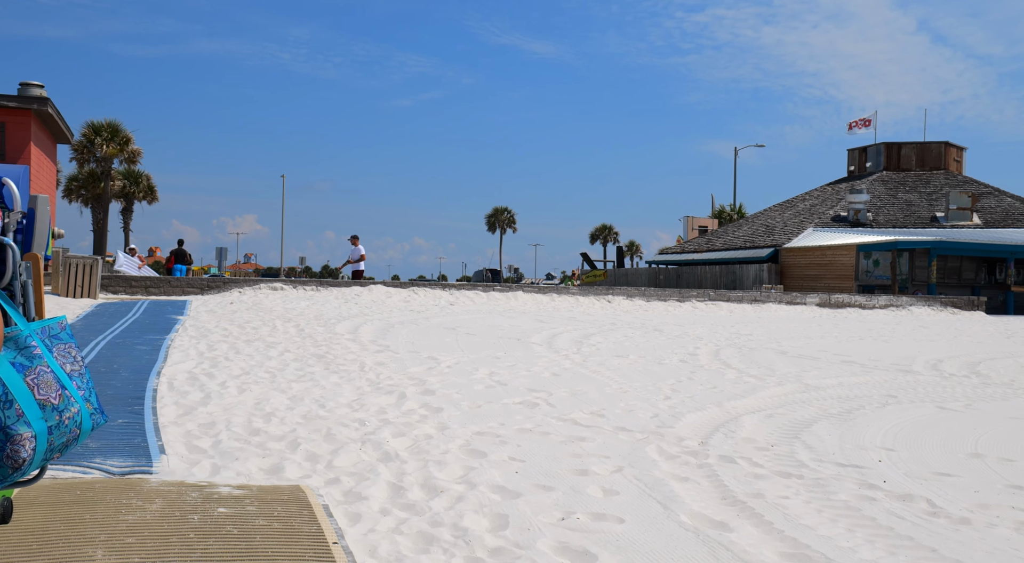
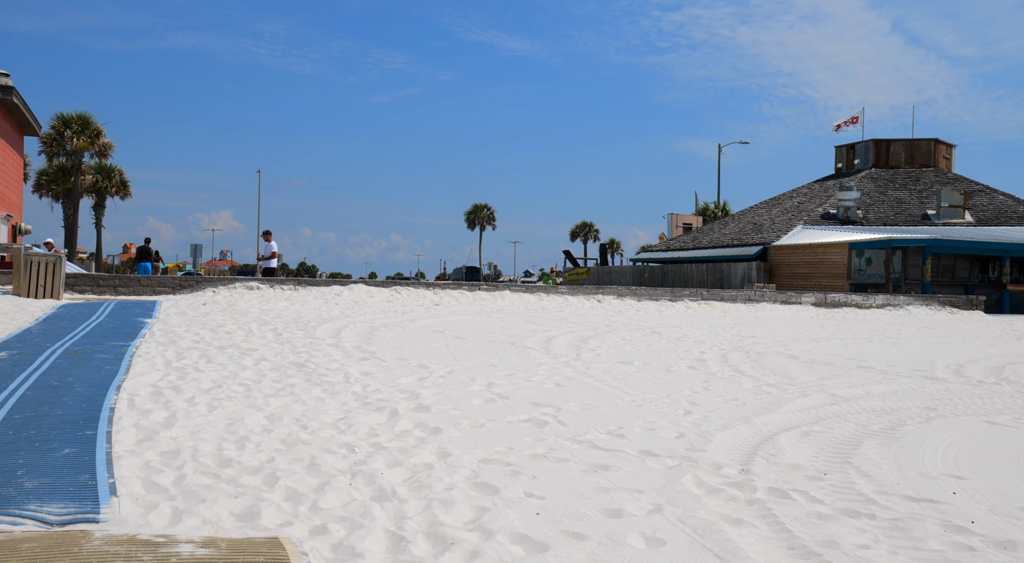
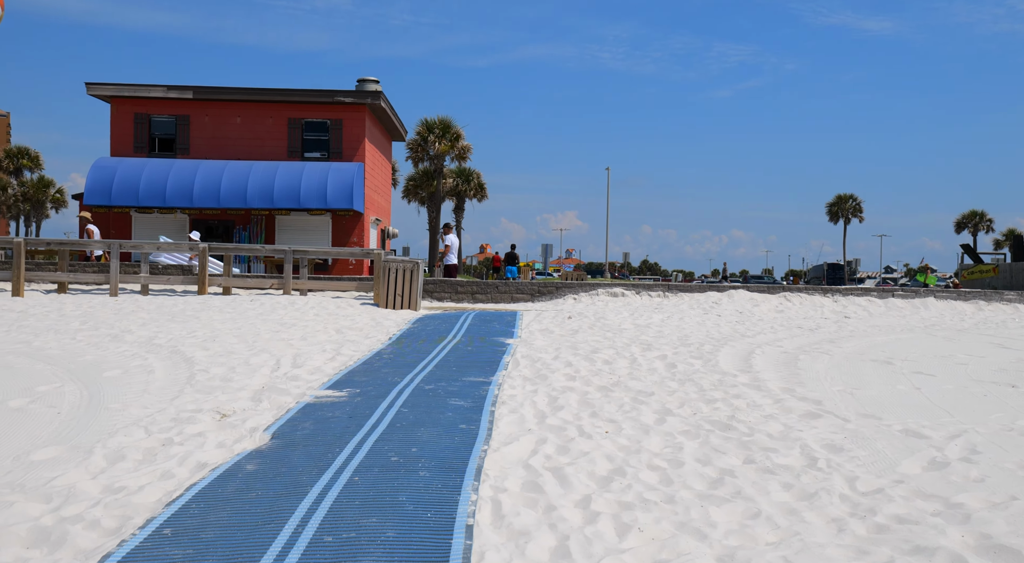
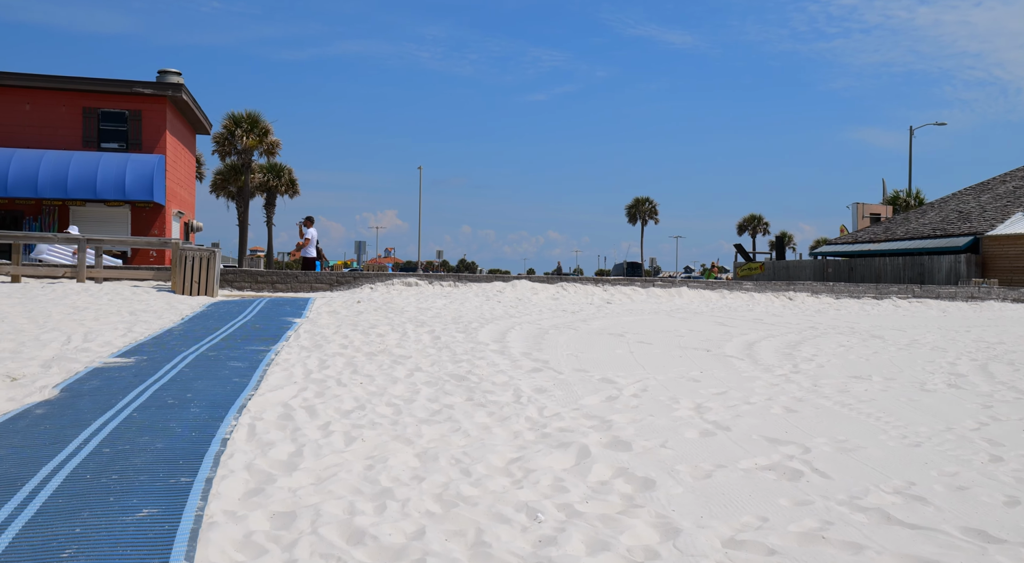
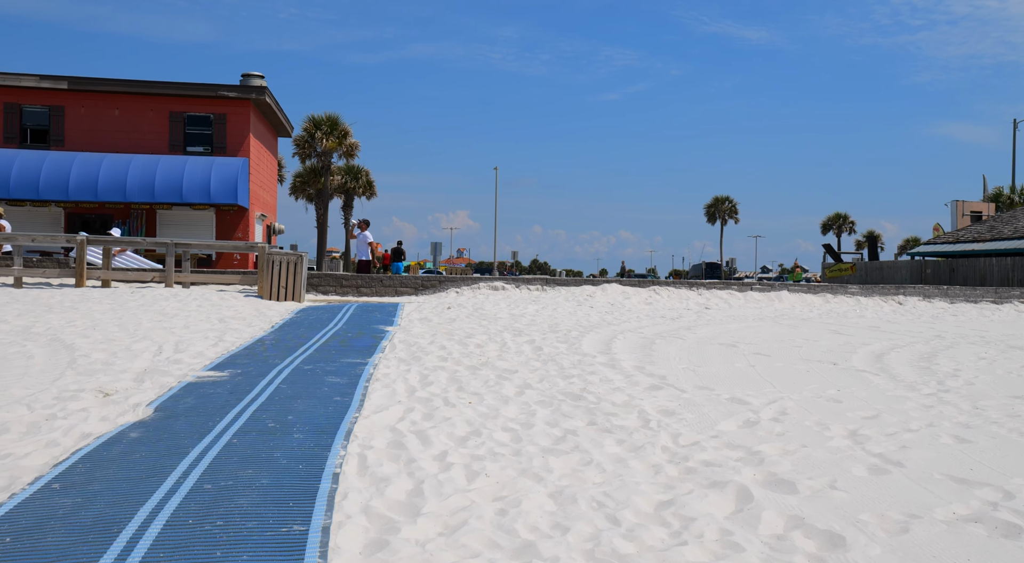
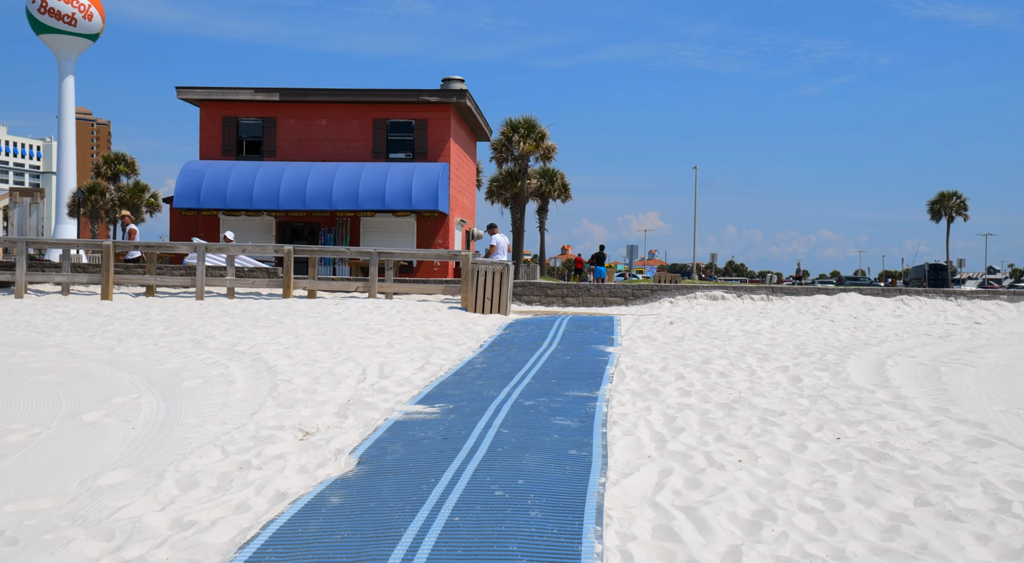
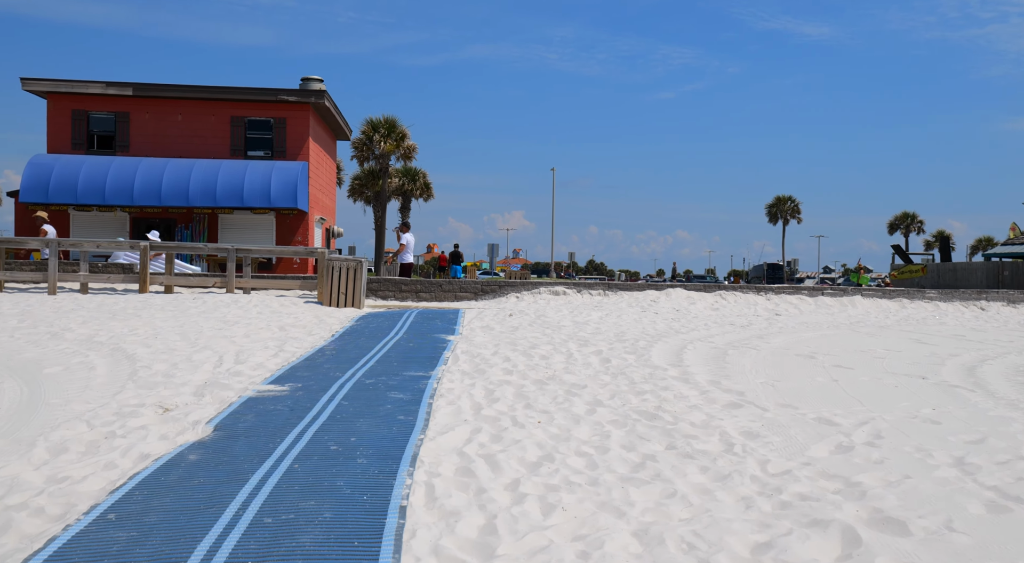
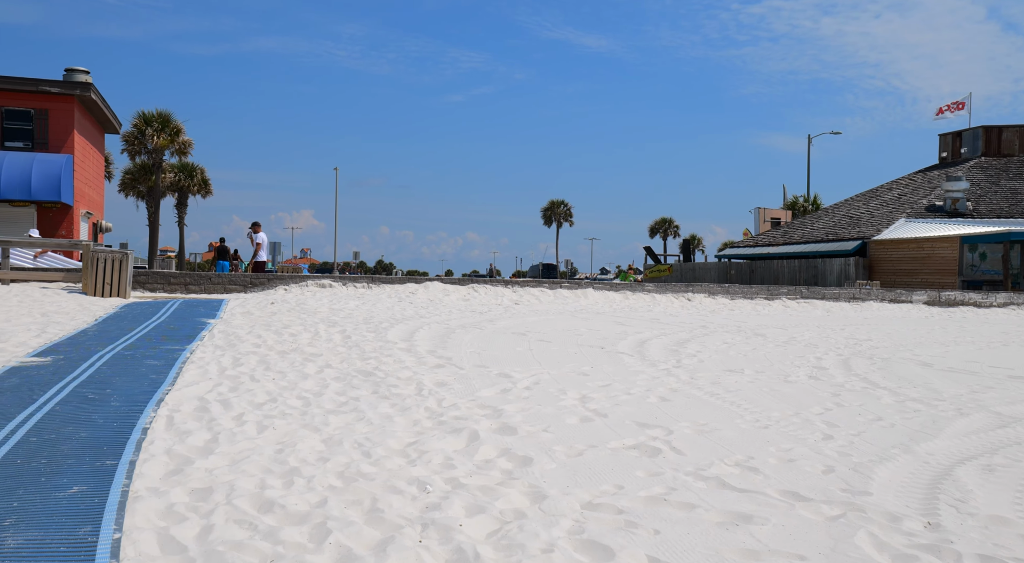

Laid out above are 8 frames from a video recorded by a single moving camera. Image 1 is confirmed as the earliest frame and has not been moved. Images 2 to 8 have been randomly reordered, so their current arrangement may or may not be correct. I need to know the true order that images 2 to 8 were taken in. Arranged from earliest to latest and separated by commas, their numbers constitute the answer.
2, 8, 4, 5, 7, 3, 6
